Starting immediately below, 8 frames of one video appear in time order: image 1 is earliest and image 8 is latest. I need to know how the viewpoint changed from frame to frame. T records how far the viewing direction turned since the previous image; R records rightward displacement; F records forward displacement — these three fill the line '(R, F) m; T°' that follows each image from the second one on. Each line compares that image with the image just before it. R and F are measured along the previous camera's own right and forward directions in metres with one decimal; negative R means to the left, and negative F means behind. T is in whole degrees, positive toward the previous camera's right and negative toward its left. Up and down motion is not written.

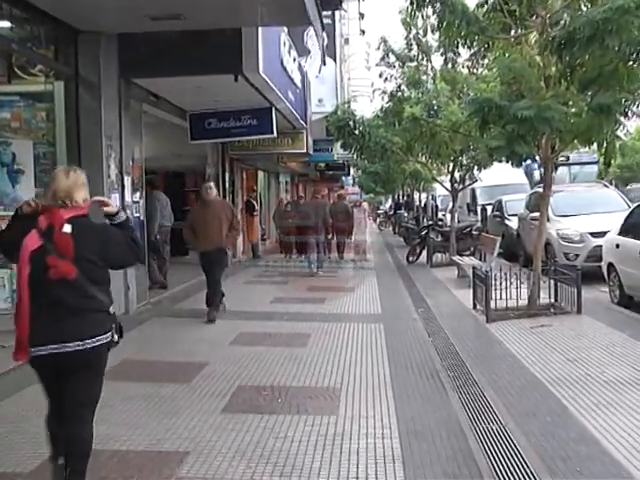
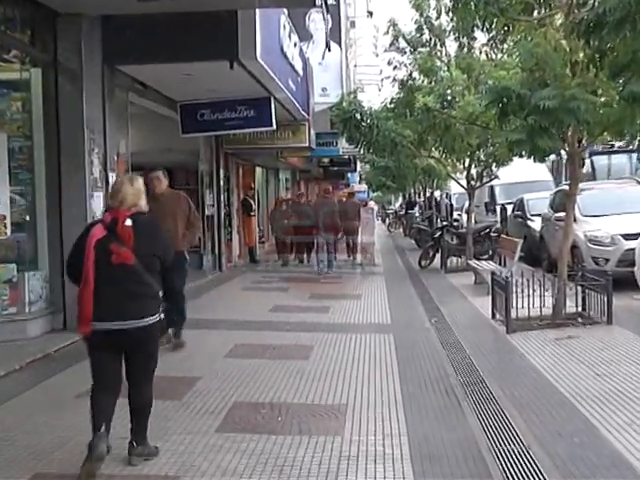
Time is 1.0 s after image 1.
(0.0, +1.2) m; 0°
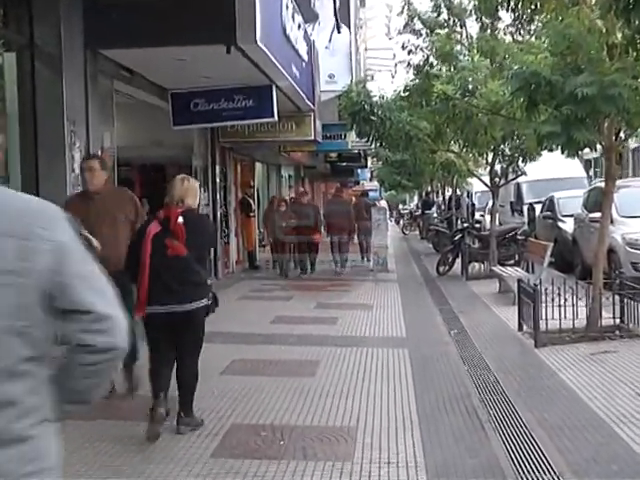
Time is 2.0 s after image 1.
(0.0, +1.2) m; 0°
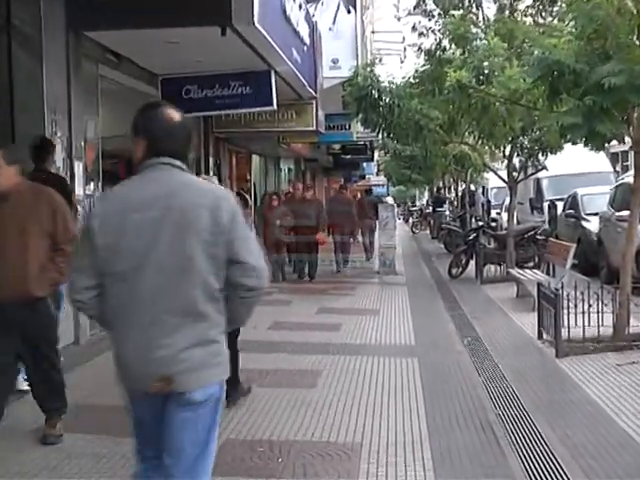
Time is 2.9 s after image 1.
(0.0, +0.9) m; 0°
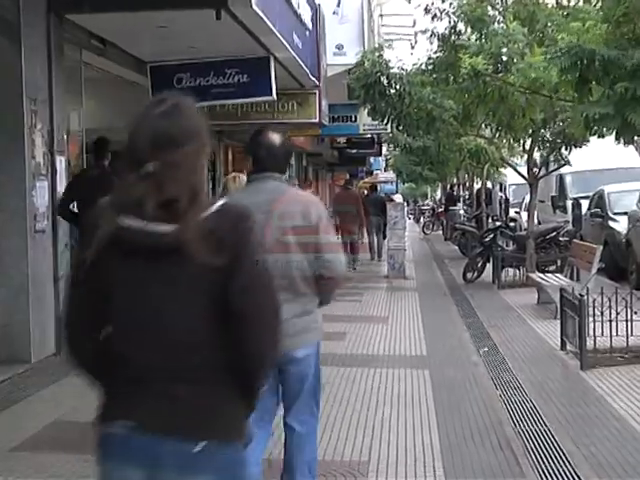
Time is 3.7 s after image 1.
(0.0, +0.8) m; 0°
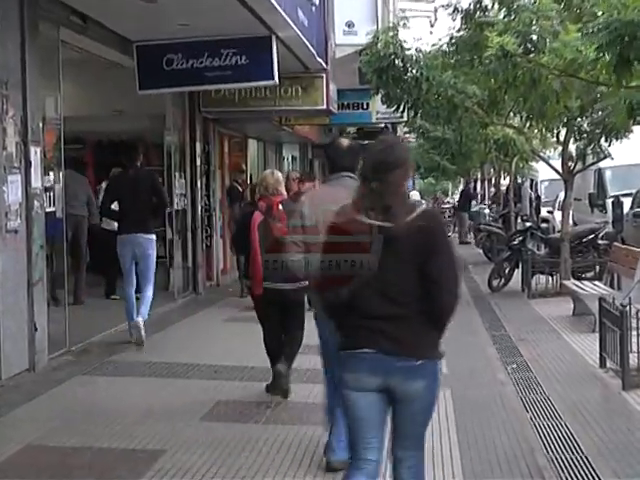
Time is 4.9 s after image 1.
(0.0, +1.0) m; -1°
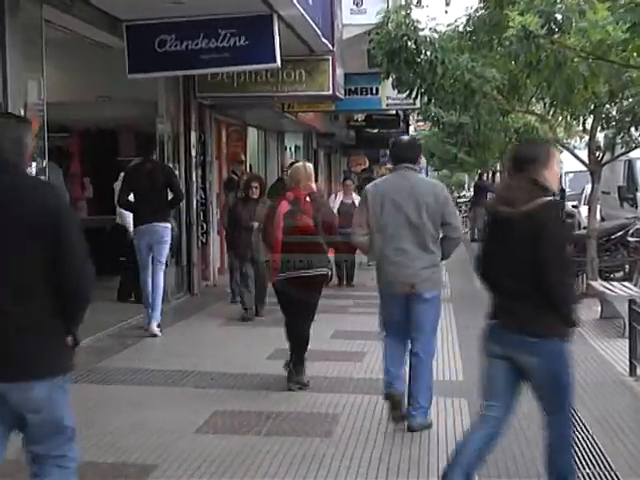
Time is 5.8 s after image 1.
(0.0, +0.6) m; 0°
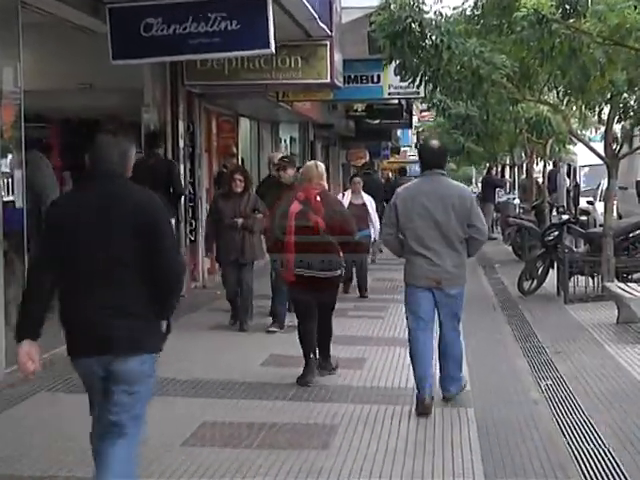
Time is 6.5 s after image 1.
(0.0, +0.5) m; 0°
